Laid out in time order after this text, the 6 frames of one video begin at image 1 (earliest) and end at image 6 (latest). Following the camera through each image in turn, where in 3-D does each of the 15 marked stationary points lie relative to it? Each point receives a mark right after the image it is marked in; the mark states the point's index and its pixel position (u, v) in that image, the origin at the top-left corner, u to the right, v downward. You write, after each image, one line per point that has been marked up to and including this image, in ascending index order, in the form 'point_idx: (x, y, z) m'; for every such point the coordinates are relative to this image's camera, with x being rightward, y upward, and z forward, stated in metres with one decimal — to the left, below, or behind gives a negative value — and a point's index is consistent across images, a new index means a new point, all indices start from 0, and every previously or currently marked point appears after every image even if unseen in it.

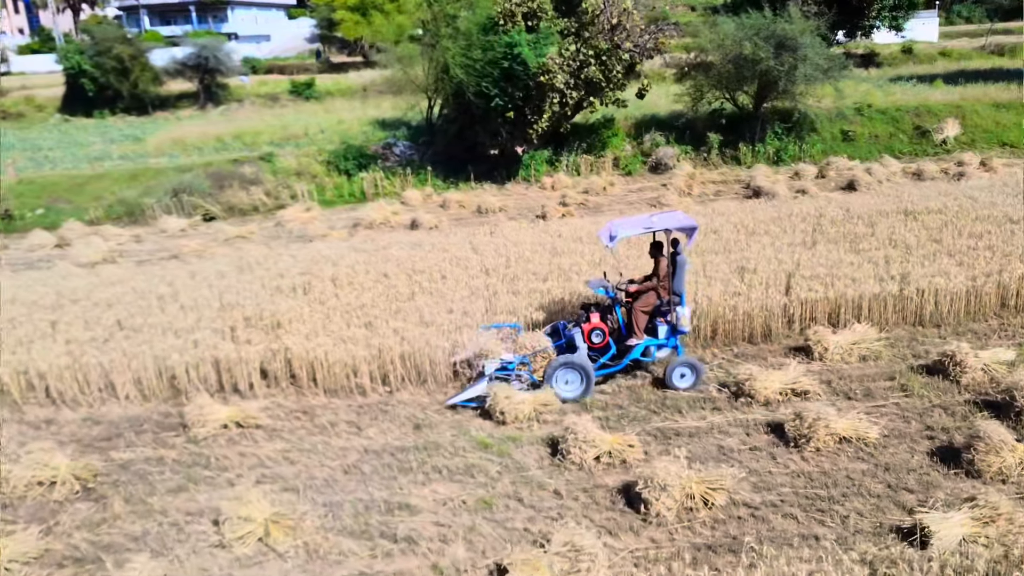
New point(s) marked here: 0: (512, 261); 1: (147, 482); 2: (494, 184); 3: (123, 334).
0: (0.0, +0.4, +10.7) m
1: (-3.0, -1.6, +6.7) m
2: (-0.5, +2.3, +17.9) m
3: (-4.2, -0.5, +8.9) m
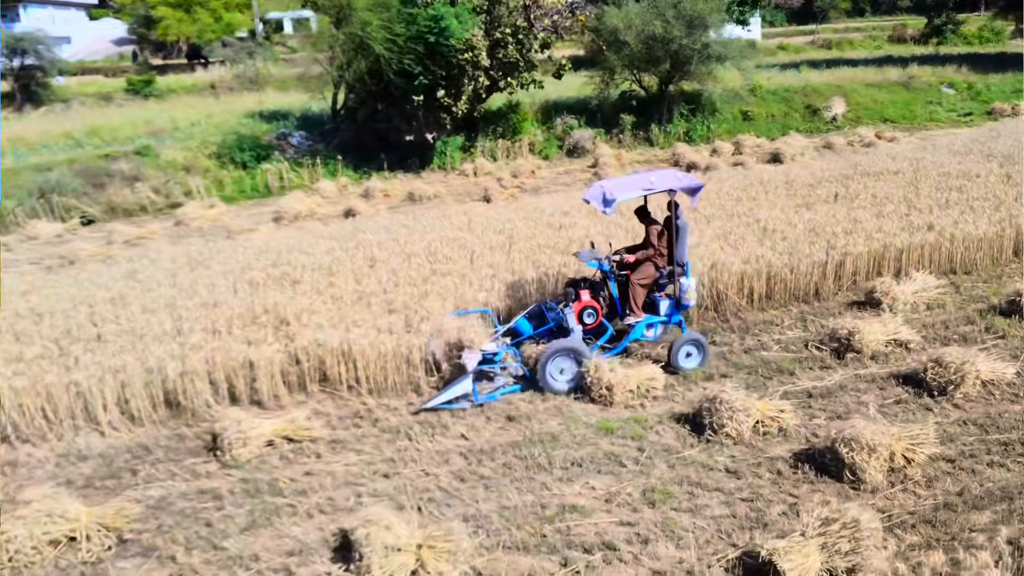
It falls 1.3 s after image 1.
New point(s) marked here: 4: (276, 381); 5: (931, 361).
0: (0.0, +0.6, +9.6) m
1: (-1.9, -1.5, +5.1) m
2: (-2.1, +2.4, +16.6) m
3: (-3.7, -0.5, +7.0) m
4: (-1.9, -0.8, +6.7) m
5: (+3.2, -0.6, +6.2) m
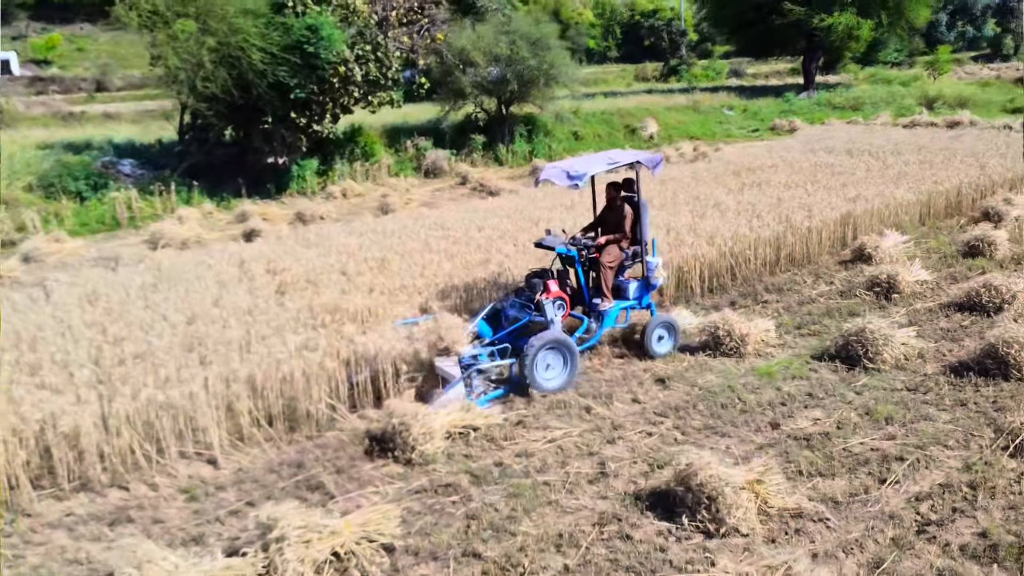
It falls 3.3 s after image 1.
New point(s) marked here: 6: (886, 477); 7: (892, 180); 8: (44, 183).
0: (-0.1, +0.7, +9.4) m
1: (-0.2, -1.2, +4.3) m
2: (-4.5, +1.7, +15.3) m
3: (-2.6, -0.5, +5.6) m
4: (-0.8, -0.7, +5.9) m
5: (+4.1, 0.0, +7.2) m
6: (+2.1, -1.0, +4.5) m
7: (+5.4, +1.5, +11.5) m
8: (-8.0, +1.8, +13.9) m
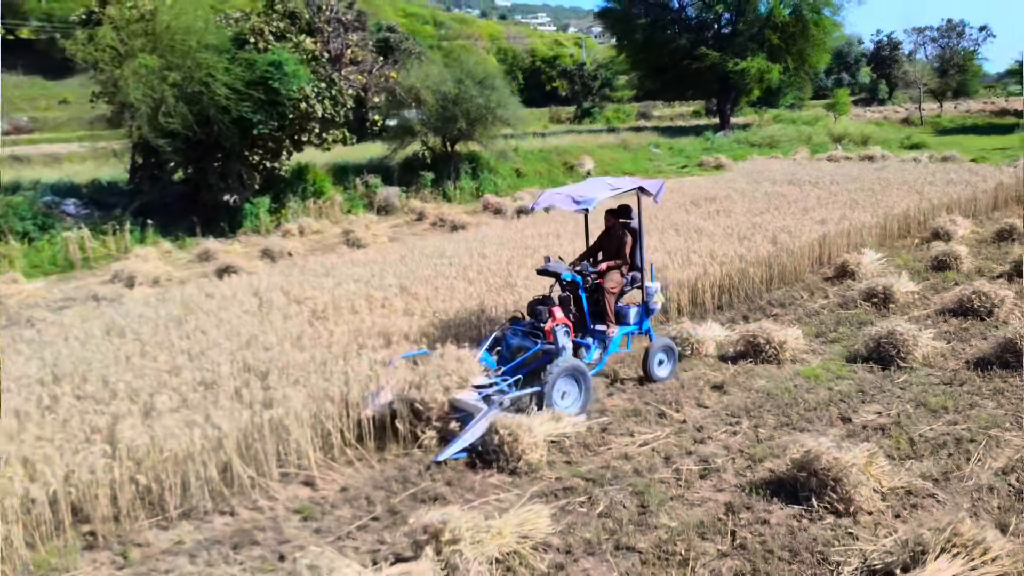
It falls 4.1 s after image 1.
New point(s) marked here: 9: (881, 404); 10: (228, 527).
0: (0.0, +0.4, +9.6) m
1: (+0.5, -1.2, +4.5) m
2: (-5.2, +1.0, +14.9) m
3: (-2.0, -0.7, +5.5) m
4: (-0.3, -0.8, +6.0) m
5: (+4.5, -0.1, +7.9) m
6: (+2.8, -1.0, +4.9) m
7: (+5.1, +1.3, +12.4) m
8: (-8.5, +1.0, +13.1) m
9: (+2.7, -0.8, +5.8) m
10: (-1.6, -1.3, +4.6) m
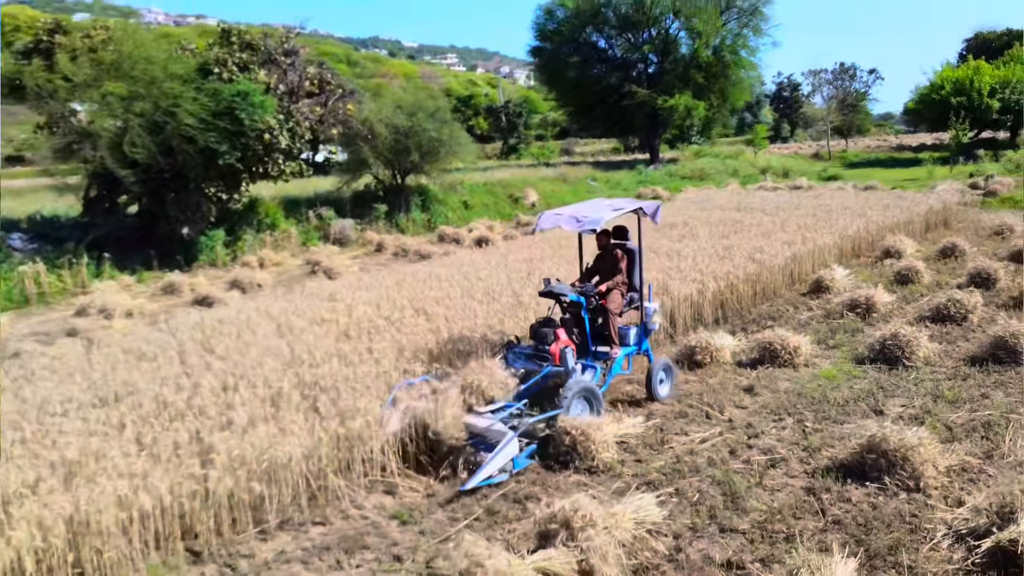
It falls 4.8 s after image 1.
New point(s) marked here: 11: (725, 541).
0: (-0.1, +0.1, +9.8) m
1: (+1.1, -1.2, +4.7) m
2: (-5.8, +0.4, +14.6) m
3: (-1.6, -0.8, +5.5) m
4: (+0.1, -0.9, +6.1) m
5: (+4.6, -0.1, +8.6) m
6: (+3.3, -1.0, +5.4) m
7: (+4.7, +1.0, +13.2) m
8: (-8.9, +0.5, +12.4) m
9: (+3.1, -0.9, +6.3) m
10: (-1.1, -1.4, +4.6) m
11: (+1.1, -1.3, +4.3) m
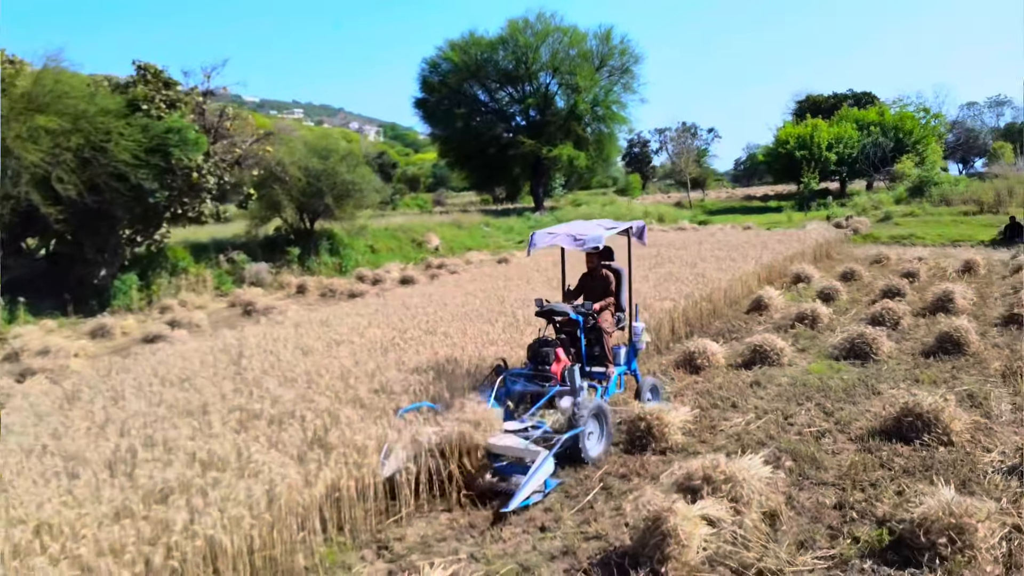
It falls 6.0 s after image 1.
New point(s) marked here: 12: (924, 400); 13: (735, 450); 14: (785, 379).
0: (-0.3, -0.2, +10.2) m
1: (+1.7, -1.2, +5.3) m
2: (-6.8, -0.4, +13.8) m
3: (-1.0, -0.8, +5.6) m
4: (+0.5, -0.9, +6.6) m
5: (+4.5, -0.3, +9.9) m
6: (+3.8, -0.9, +6.5) m
7: (+3.7, +0.5, +14.5) m
8: (-9.5, -0.2, +11.1) m
9: (+3.4, -0.9, +7.3) m
10: (-0.3, -1.4, +4.8) m
11: (+1.9, -1.2, +4.9) m
12: (+3.0, -0.8, +5.9) m
13: (+1.6, -1.1, +5.7) m
14: (+2.6, -0.9, +7.6) m
